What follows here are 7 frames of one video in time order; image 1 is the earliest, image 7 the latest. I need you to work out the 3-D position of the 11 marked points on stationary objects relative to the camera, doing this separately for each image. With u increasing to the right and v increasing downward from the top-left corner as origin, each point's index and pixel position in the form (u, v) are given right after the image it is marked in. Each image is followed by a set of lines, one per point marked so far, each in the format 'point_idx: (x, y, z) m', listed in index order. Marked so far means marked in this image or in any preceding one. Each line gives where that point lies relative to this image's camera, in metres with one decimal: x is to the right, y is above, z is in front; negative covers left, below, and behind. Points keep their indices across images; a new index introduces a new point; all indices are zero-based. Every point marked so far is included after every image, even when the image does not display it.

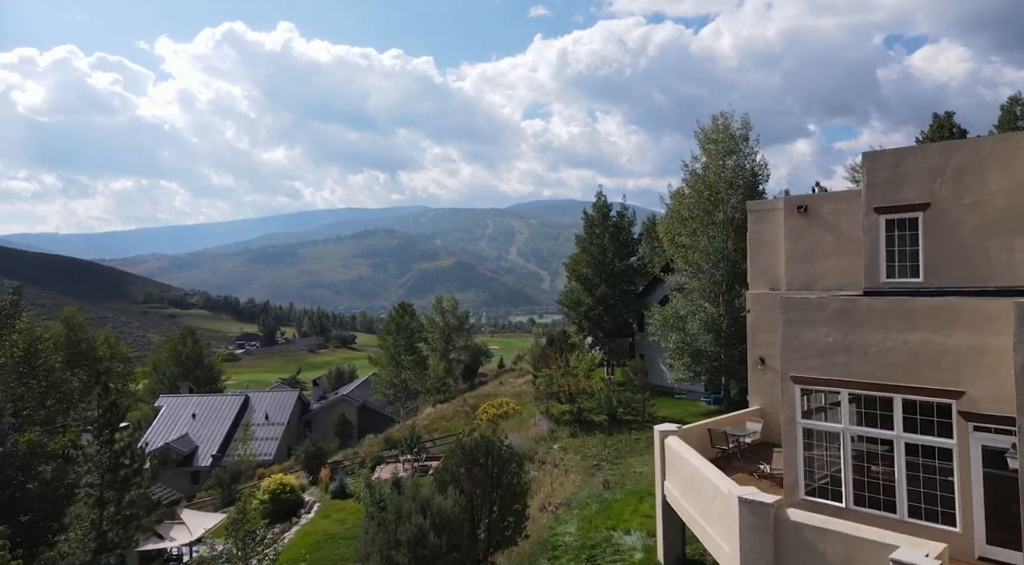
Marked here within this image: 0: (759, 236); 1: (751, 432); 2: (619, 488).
0: (+5.2, +1.0, +14.5) m
1: (+4.1, -2.6, +11.9) m
2: (+2.7, -5.3, +17.8) m
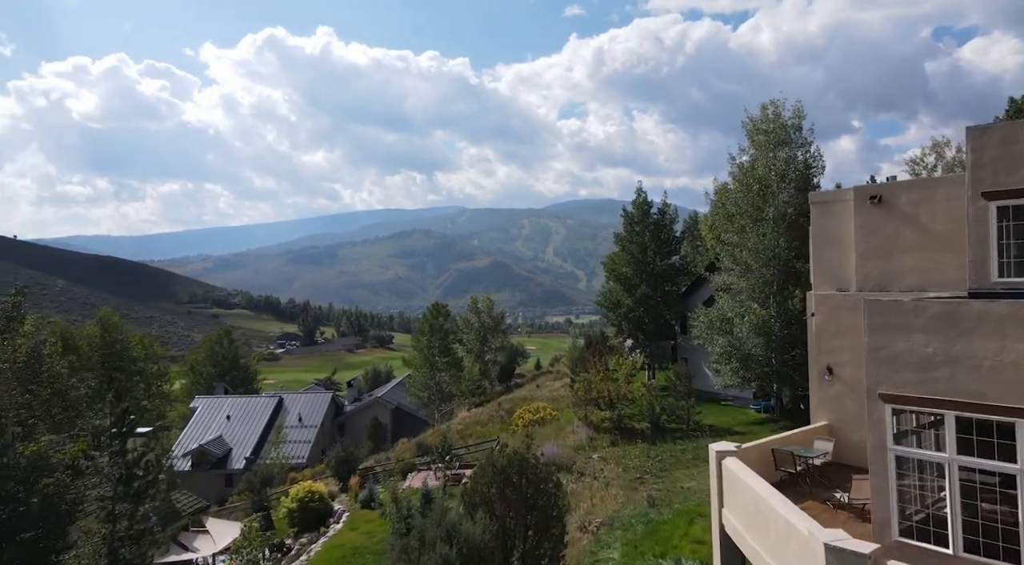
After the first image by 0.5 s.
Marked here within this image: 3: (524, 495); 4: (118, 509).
0: (+5.8, +1.0, +13.0) m
1: (+4.7, -2.6, +10.5) m
2: (+3.6, -5.3, +16.4) m
3: (+0.2, -3.8, +12.4) m
4: (-7.8, -4.5, +13.6) m
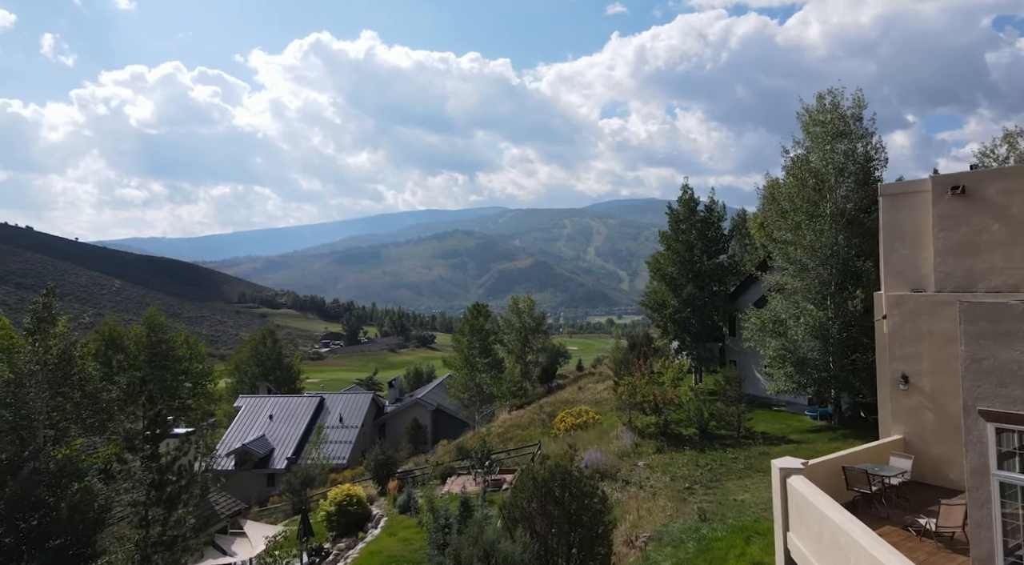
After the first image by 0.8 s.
0: (+6.6, +1.0, +11.9) m
1: (+5.3, -2.6, +9.4) m
2: (+4.6, -5.3, +15.4) m
3: (+0.9, -3.8, +11.6) m
4: (-7.0, -4.5, +13.3) m
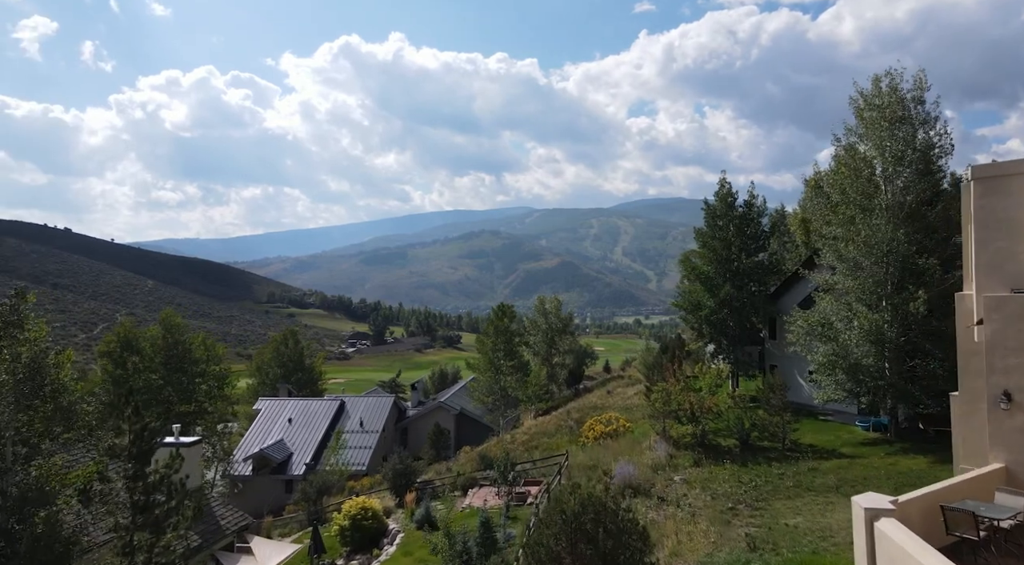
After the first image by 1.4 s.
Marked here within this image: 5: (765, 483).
0: (+6.9, +1.0, +10.0) m
1: (+5.5, -2.6, +7.7) m
2: (+5.1, -5.3, +13.6) m
3: (+1.3, -3.8, +10.0) m
4: (-6.5, -4.4, +12.0) m
5: (+7.0, -5.5, +19.2) m
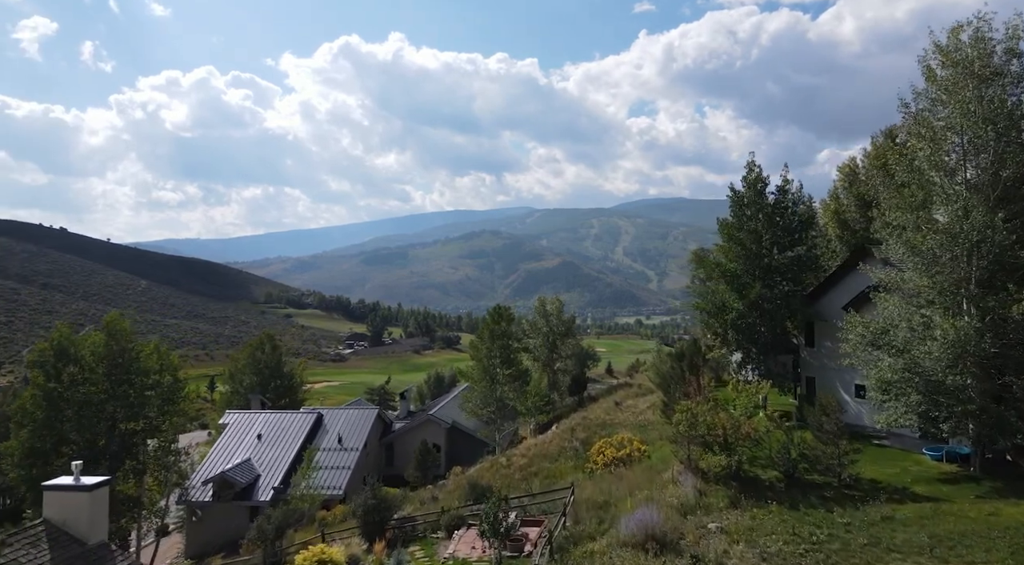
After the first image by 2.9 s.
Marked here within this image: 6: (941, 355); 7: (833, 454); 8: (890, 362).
0: (+6.8, +1.0, +5.7) m
1: (+5.4, -2.5, +3.4) m
2: (+4.9, -5.2, +9.3) m
3: (+1.1, -3.7, +5.7) m
4: (-6.7, -4.4, +7.7) m
5: (+6.8, -5.5, +14.9) m
6: (+10.5, -1.8, +17.0) m
7: (+8.6, -4.6, +18.6) m
8: (+9.9, -2.1, +18.2) m
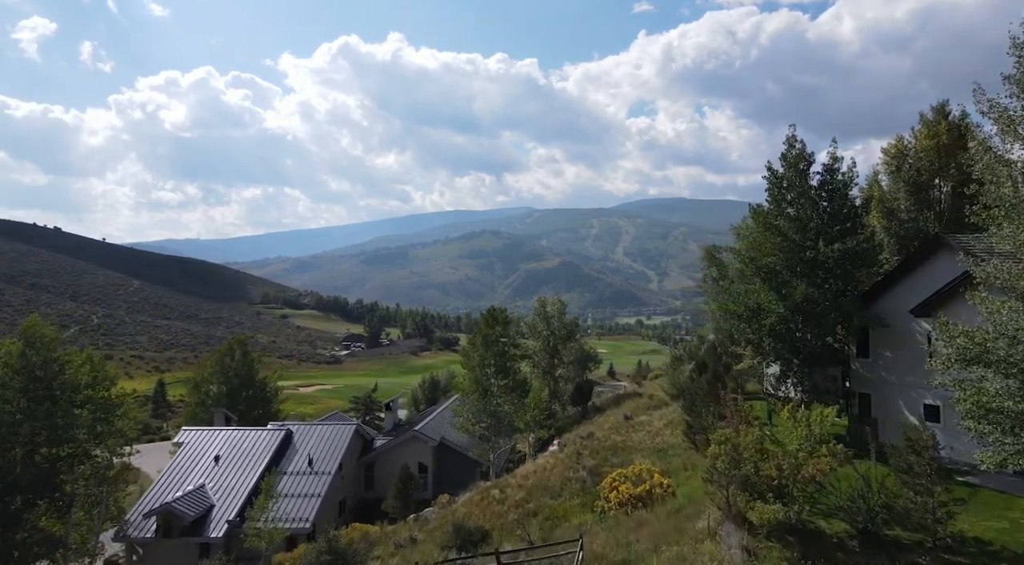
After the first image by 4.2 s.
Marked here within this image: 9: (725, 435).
0: (+6.6, +1.1, +1.2) m
1: (+5.2, -2.5, -1.1) m
2: (+4.7, -5.2, +4.8) m
3: (+0.9, -3.7, +1.2) m
4: (-6.9, -4.3, +3.2) m
5: (+6.6, -5.4, +10.4) m
6: (+10.3, -1.7, +12.5) m
7: (+8.4, -4.5, +14.1) m
8: (+9.7, -2.0, +13.6) m
9: (+4.9, -3.5, +15.6) m
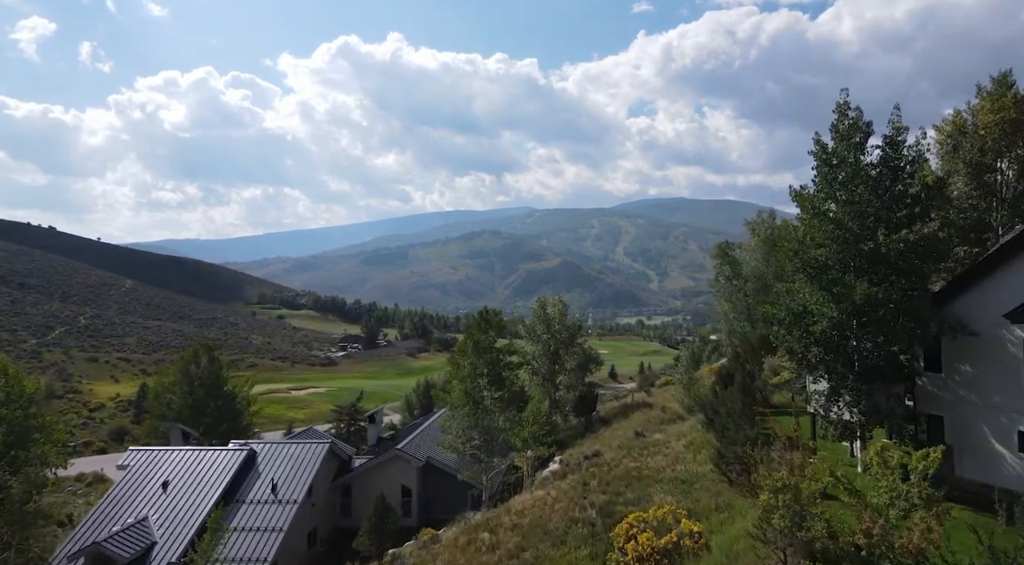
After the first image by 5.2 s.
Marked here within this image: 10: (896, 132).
0: (+6.4, +1.2, -2.9) m
1: (+5.0, -2.4, -5.2) m
2: (+4.5, -5.1, +0.7) m
3: (+0.7, -3.6, -2.9) m
4: (-7.1, -4.3, -0.9) m
5: (+6.4, -5.4, +6.3) m
6: (+10.1, -1.6, +8.4) m
7: (+8.2, -4.5, +10.0) m
8: (+9.5, -1.9, +9.5) m
9: (+4.7, -3.4, +11.5) m
10: (+10.5, +4.1, +18.9) m
